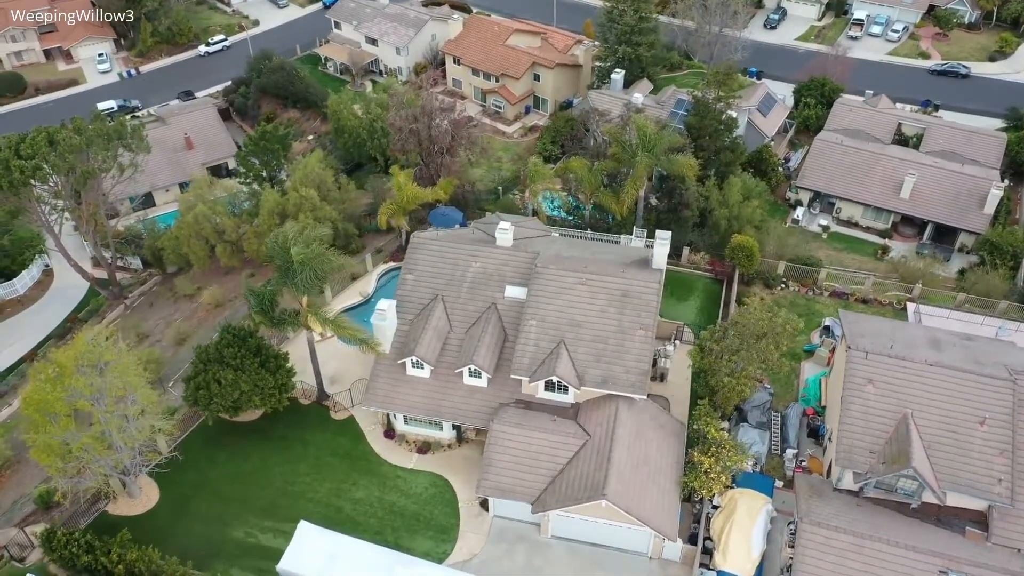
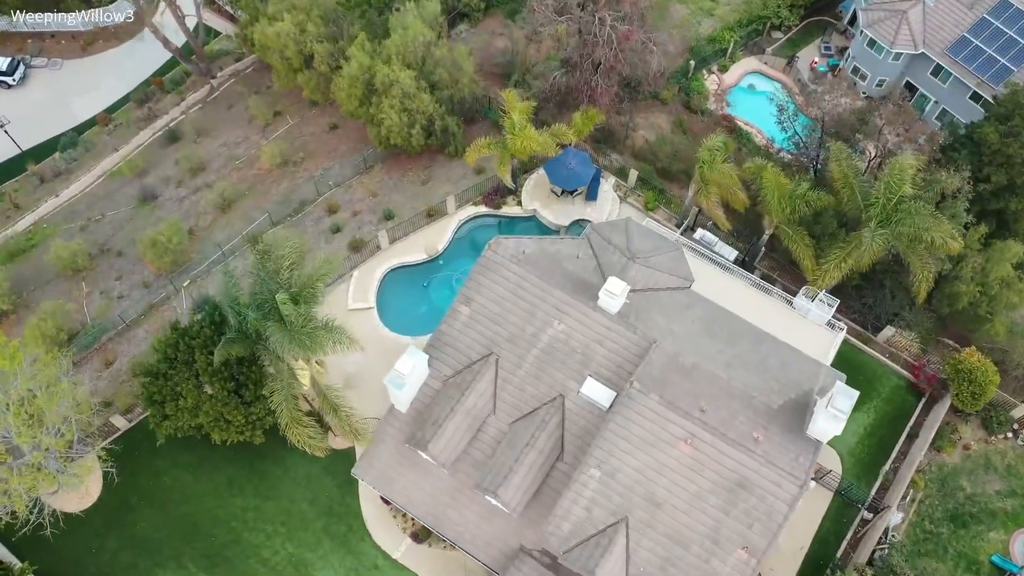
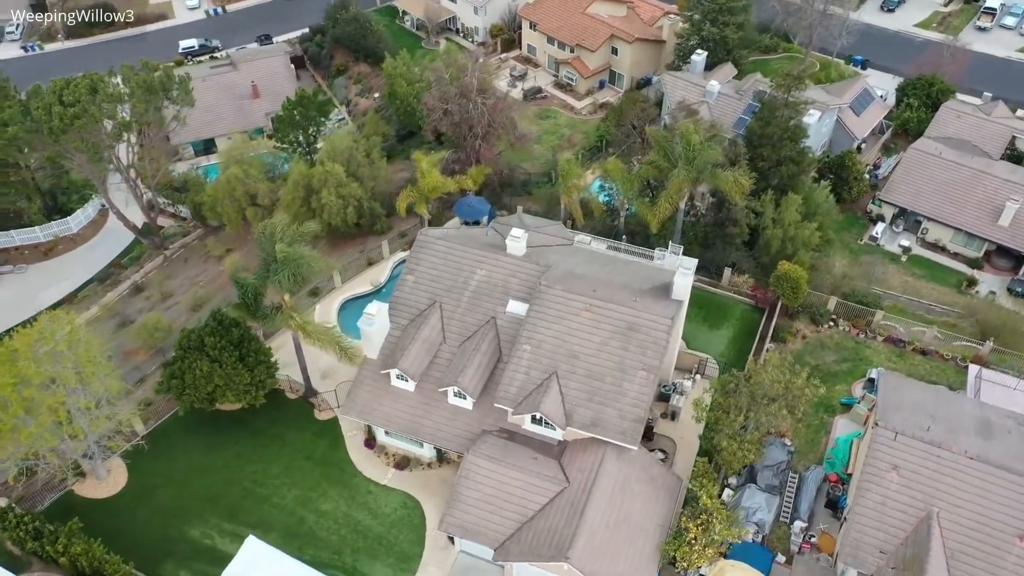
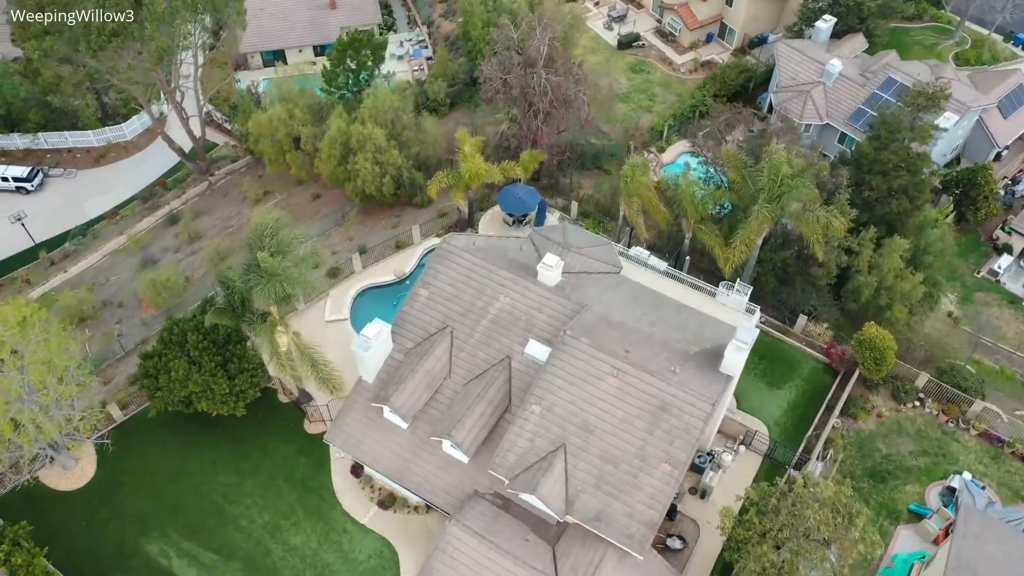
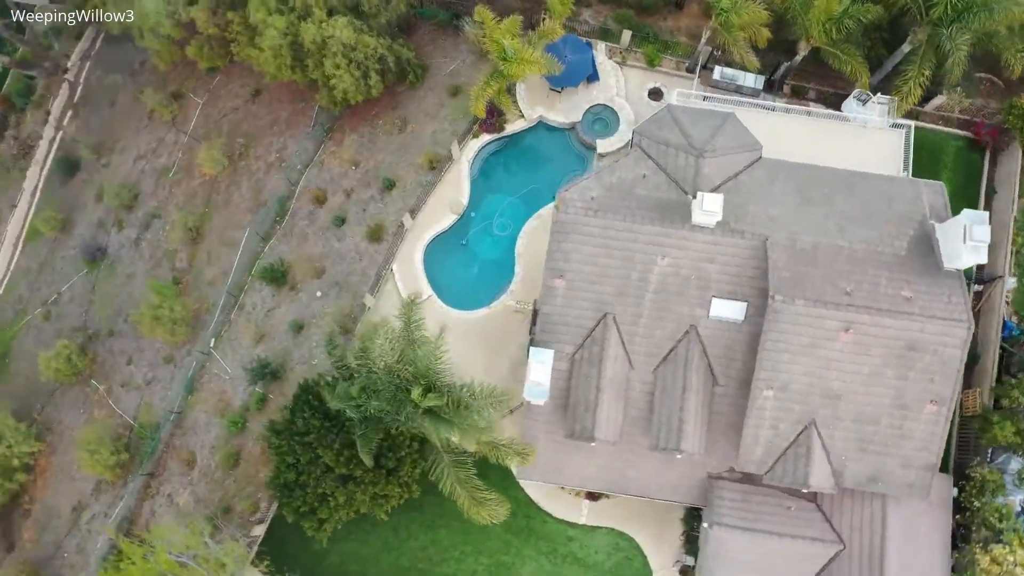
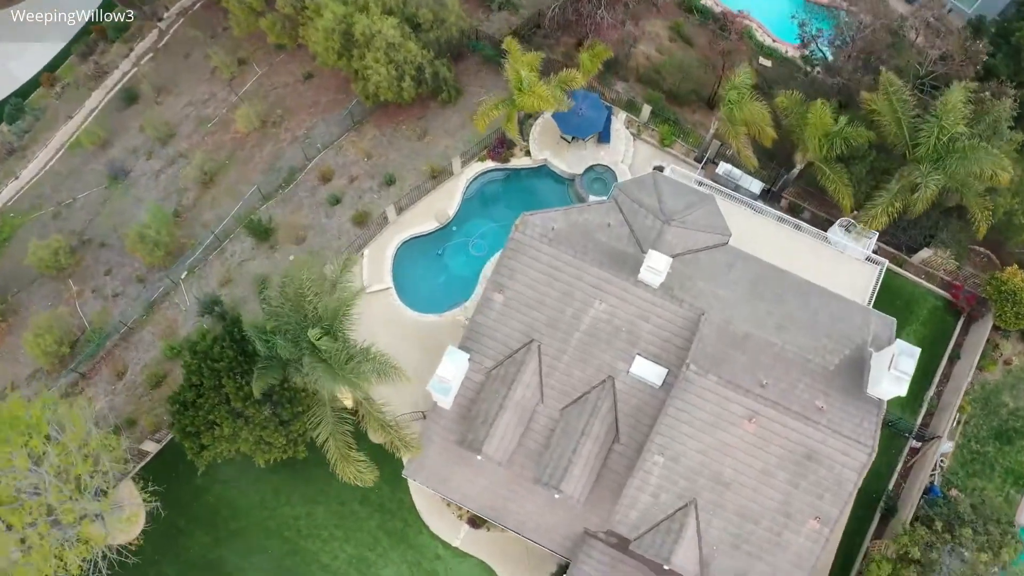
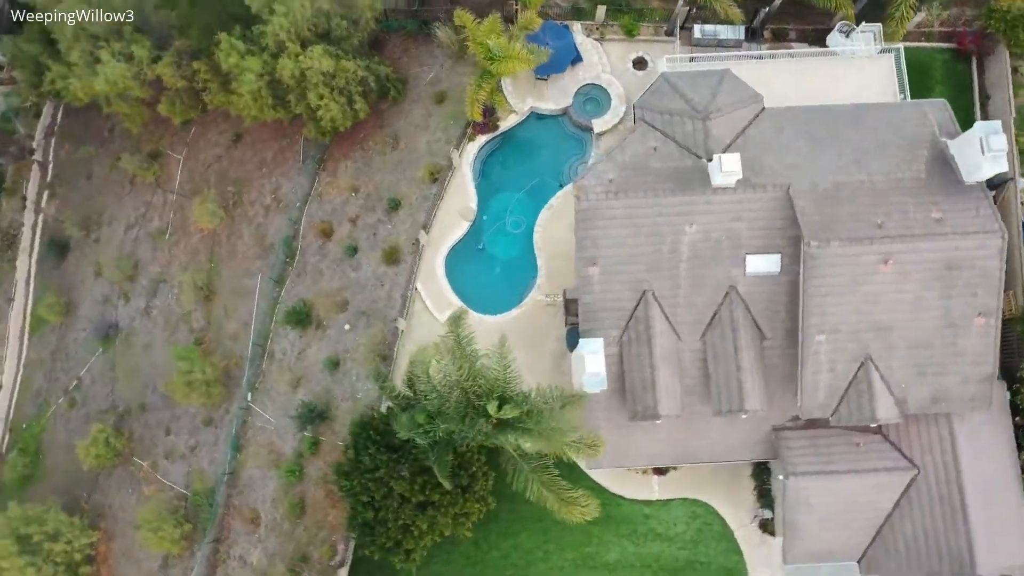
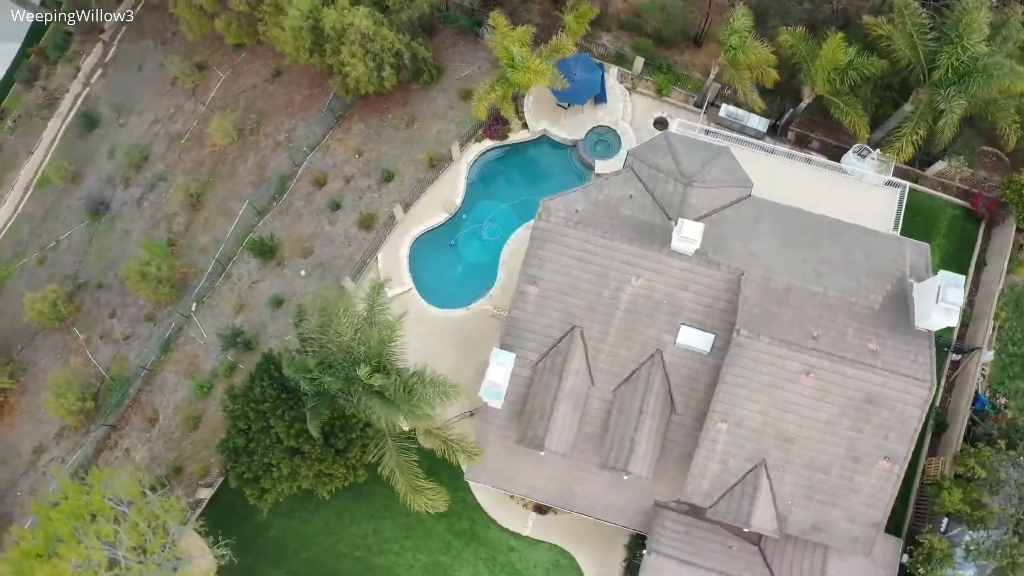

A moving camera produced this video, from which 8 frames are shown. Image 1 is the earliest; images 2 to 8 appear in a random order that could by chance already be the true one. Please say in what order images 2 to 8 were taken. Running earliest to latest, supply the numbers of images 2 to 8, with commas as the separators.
3, 4, 2, 6, 8, 5, 7
